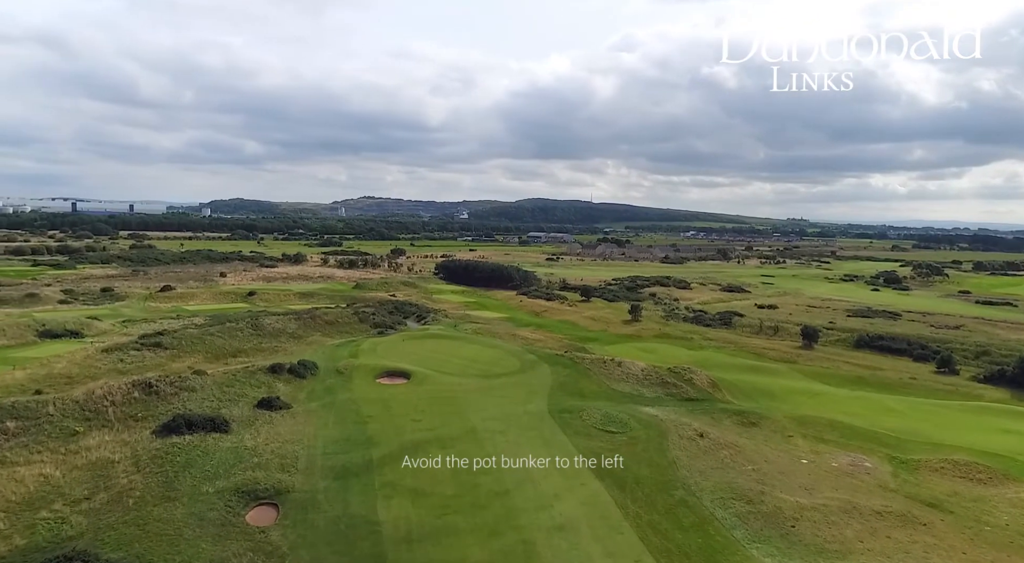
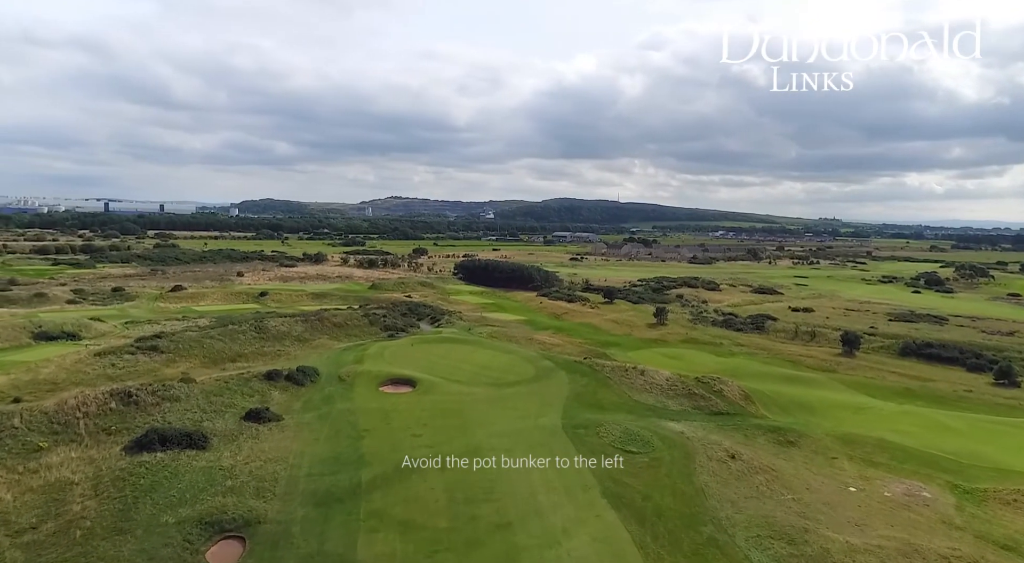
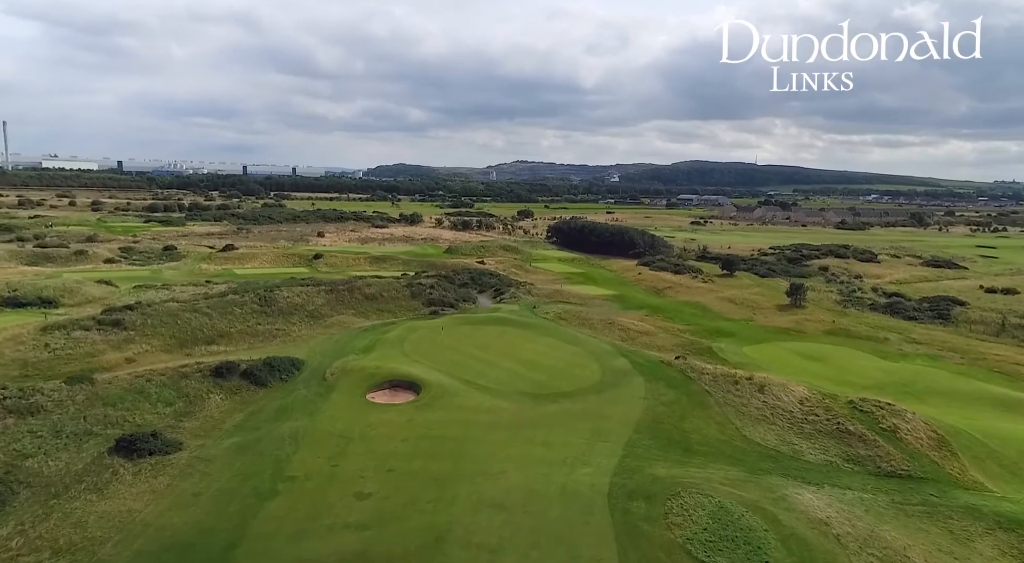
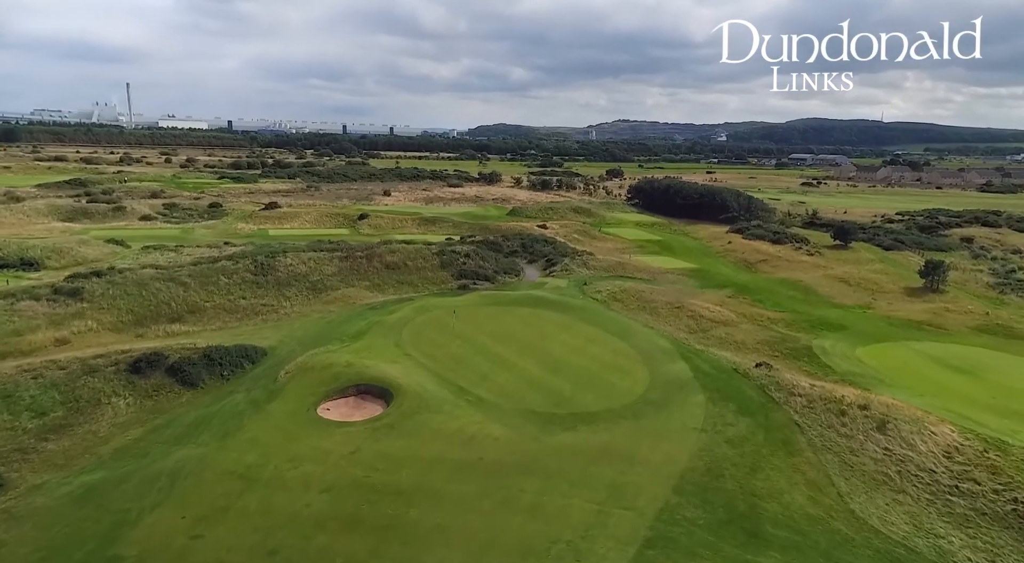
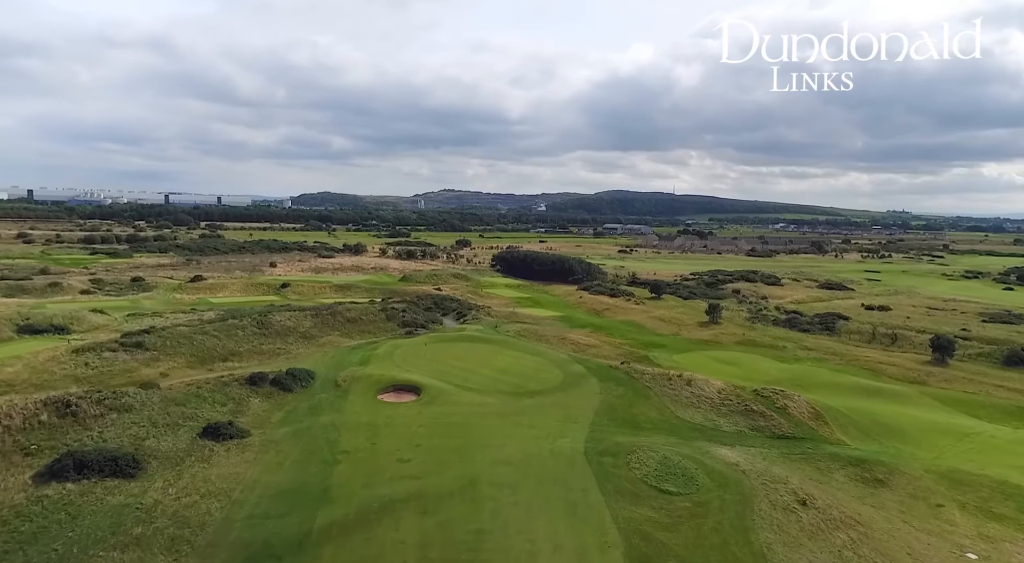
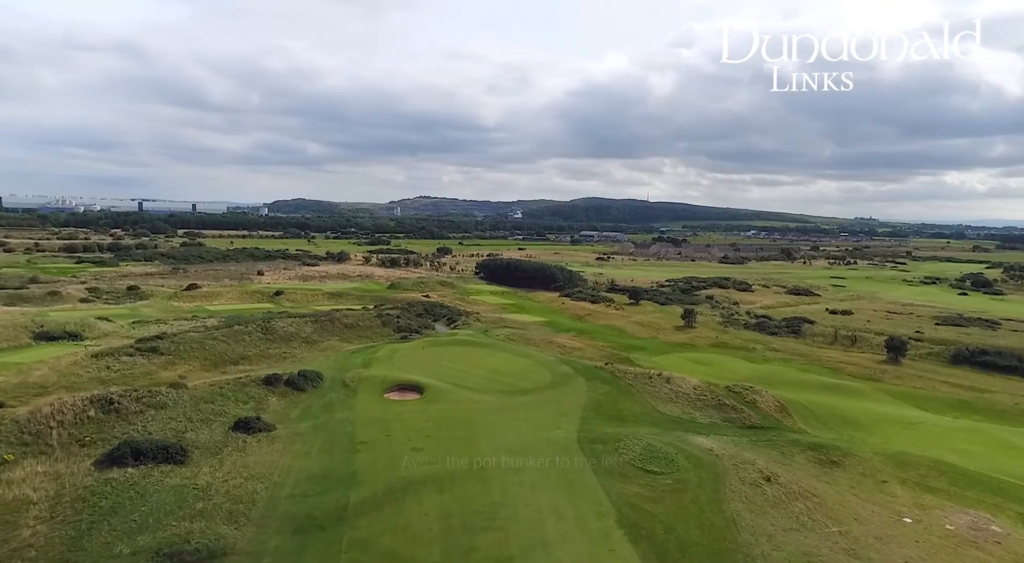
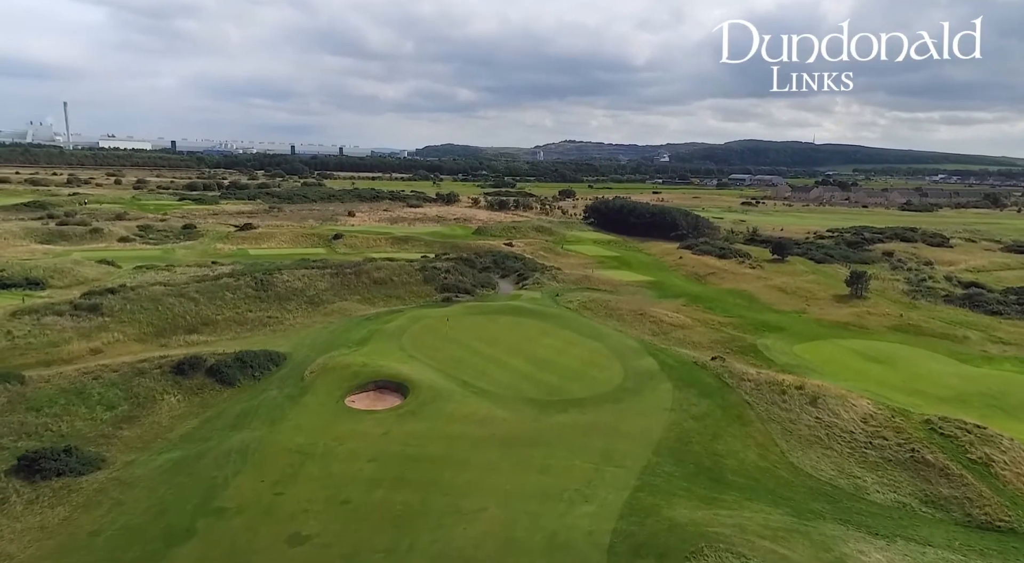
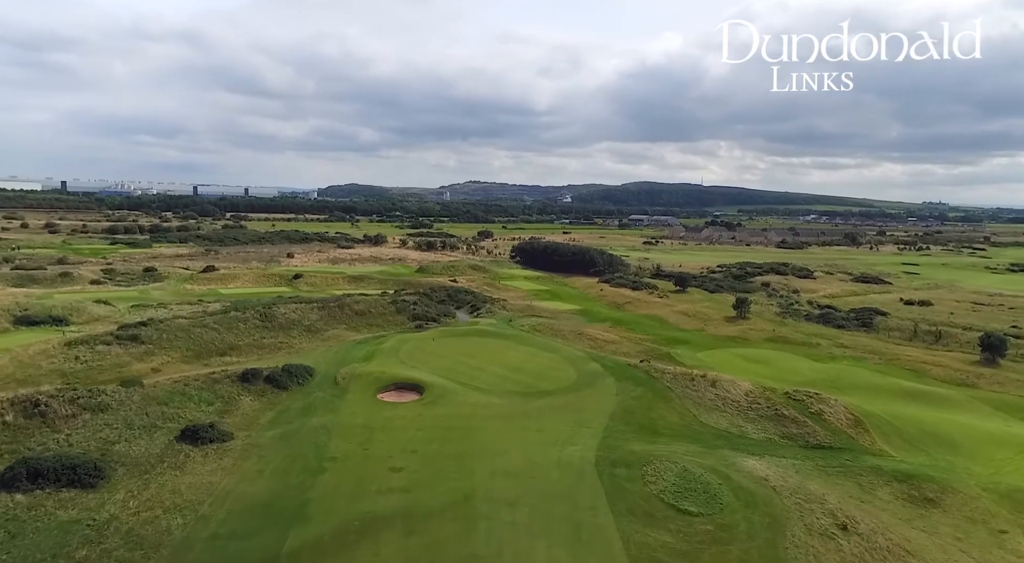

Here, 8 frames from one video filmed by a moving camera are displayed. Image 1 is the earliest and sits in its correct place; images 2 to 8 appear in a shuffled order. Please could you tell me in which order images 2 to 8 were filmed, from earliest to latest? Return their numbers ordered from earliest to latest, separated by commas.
2, 6, 5, 8, 3, 7, 4
